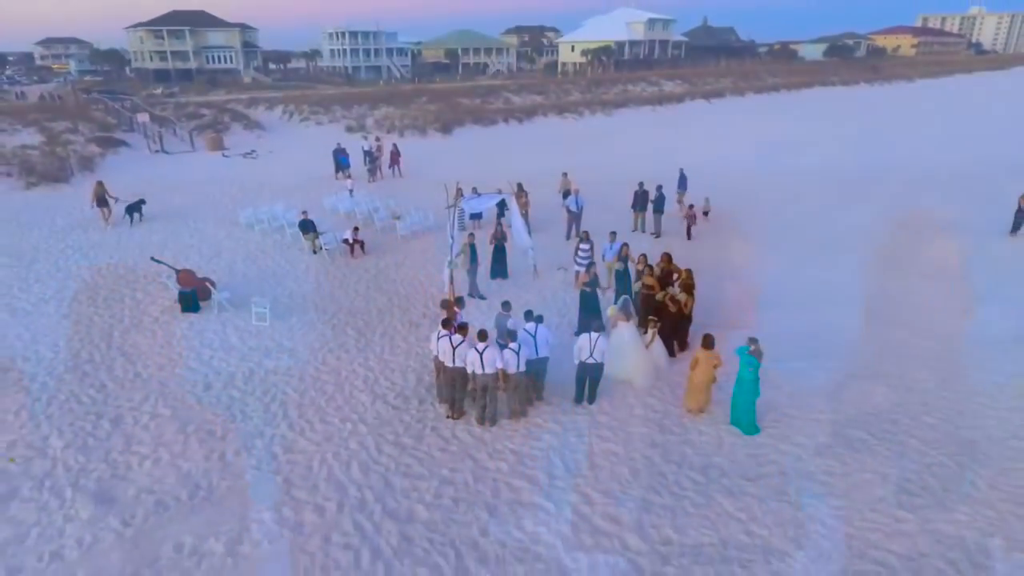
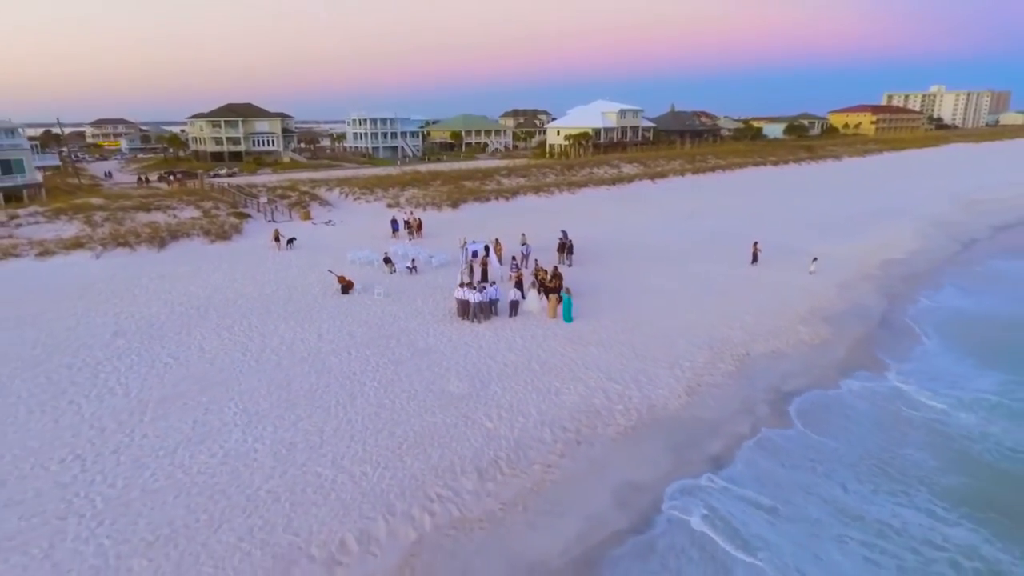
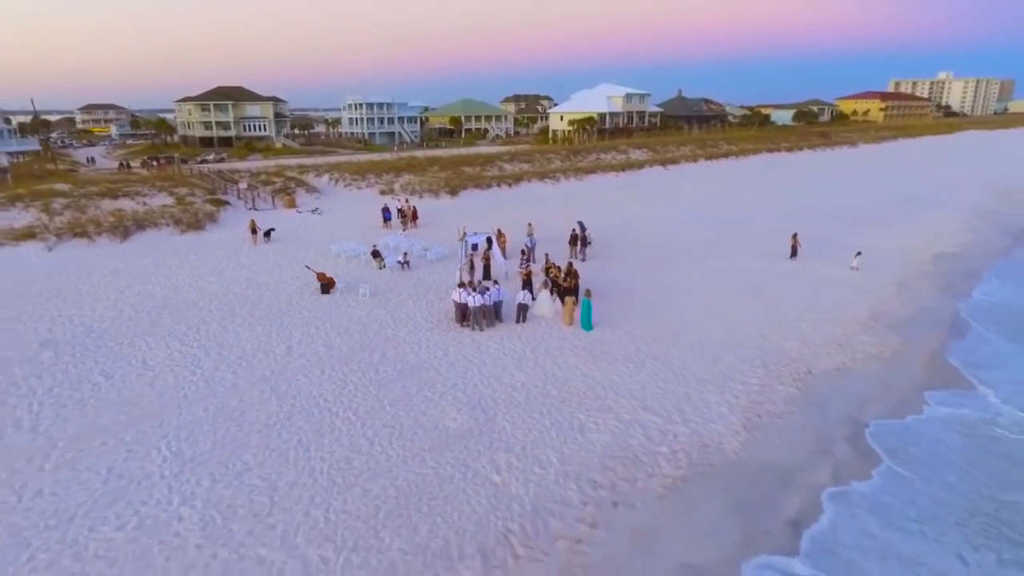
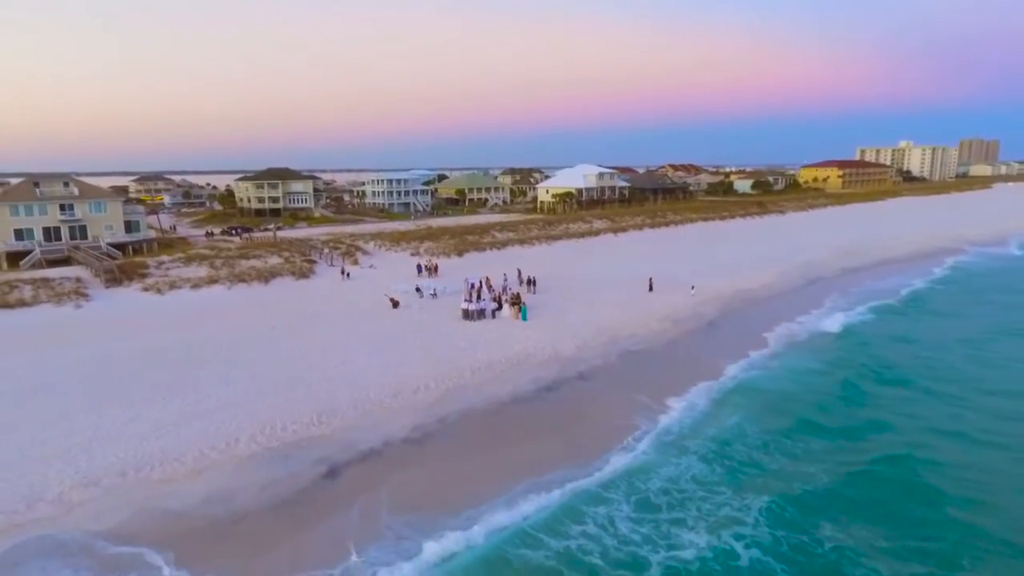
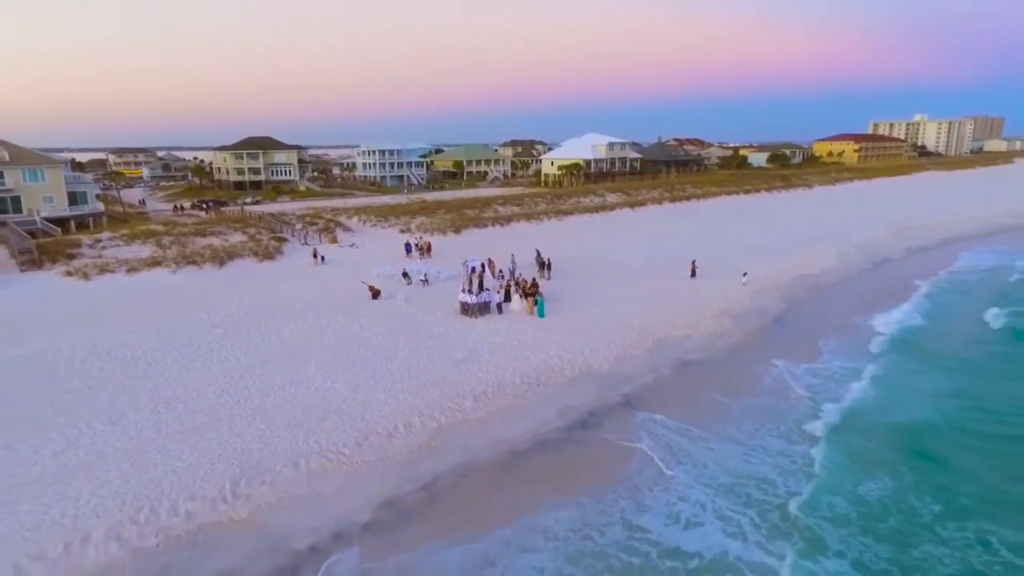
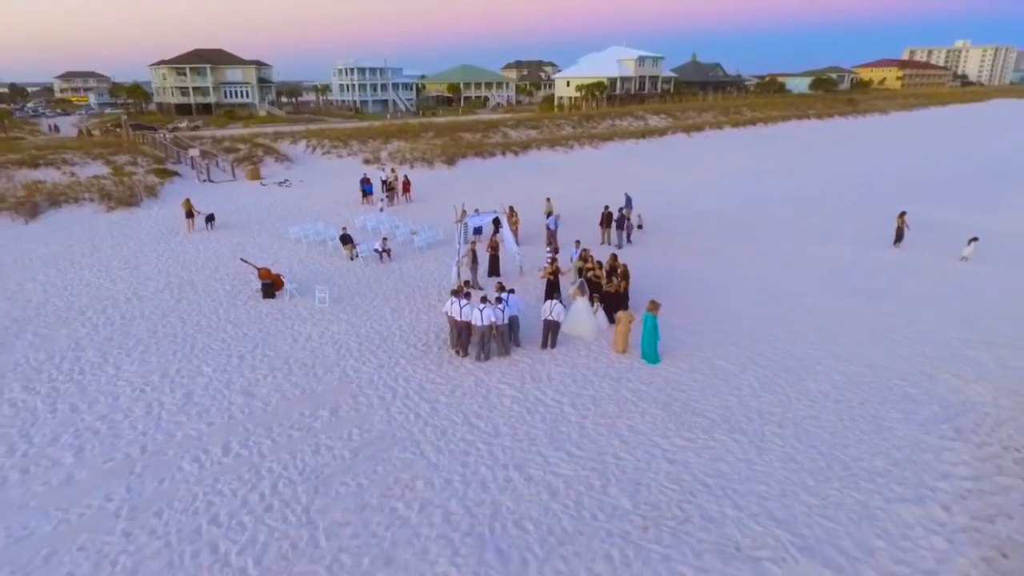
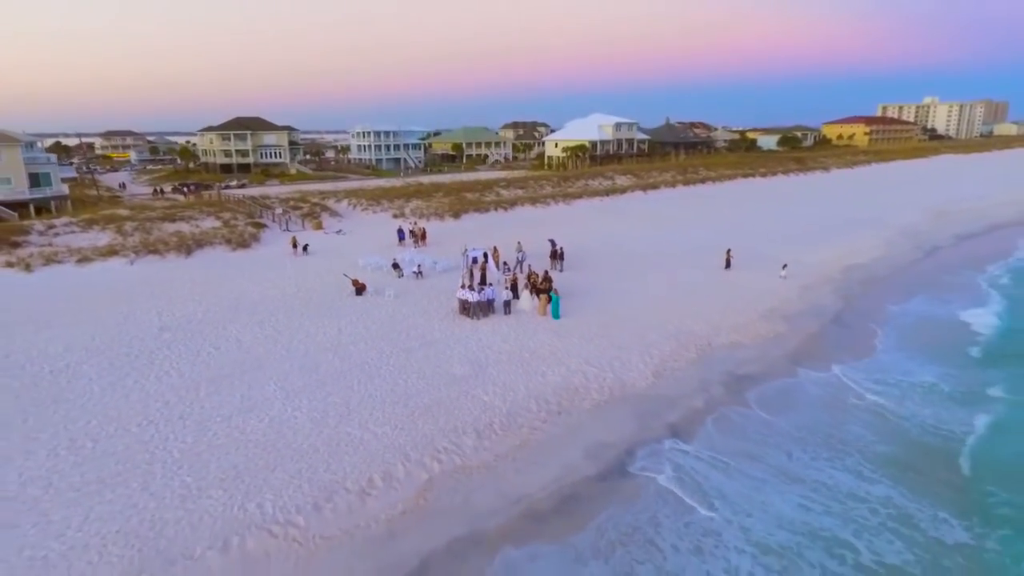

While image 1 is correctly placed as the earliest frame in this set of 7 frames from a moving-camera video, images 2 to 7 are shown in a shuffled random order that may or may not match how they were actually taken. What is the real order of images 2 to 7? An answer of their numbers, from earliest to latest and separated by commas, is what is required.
6, 3, 2, 7, 5, 4
